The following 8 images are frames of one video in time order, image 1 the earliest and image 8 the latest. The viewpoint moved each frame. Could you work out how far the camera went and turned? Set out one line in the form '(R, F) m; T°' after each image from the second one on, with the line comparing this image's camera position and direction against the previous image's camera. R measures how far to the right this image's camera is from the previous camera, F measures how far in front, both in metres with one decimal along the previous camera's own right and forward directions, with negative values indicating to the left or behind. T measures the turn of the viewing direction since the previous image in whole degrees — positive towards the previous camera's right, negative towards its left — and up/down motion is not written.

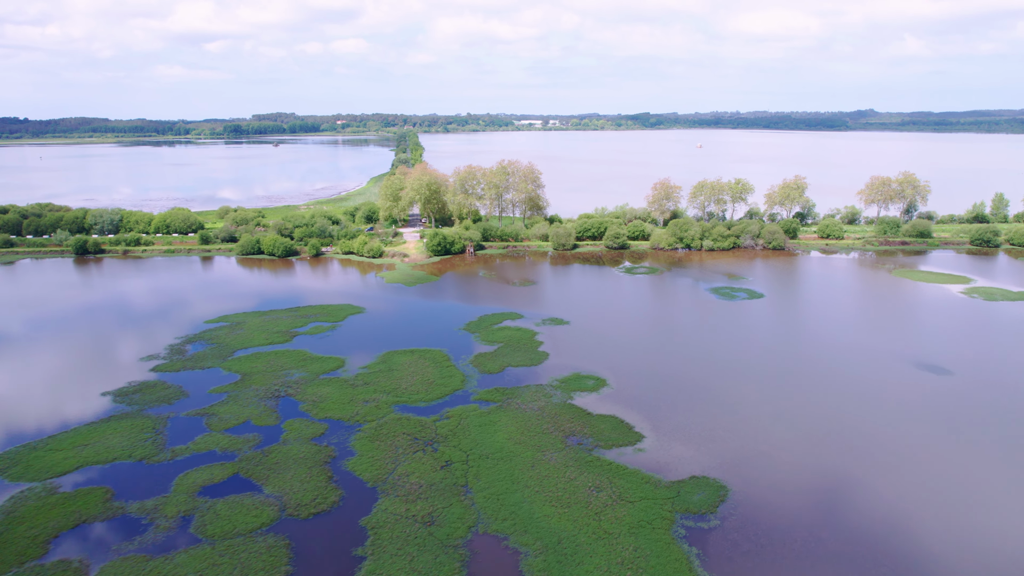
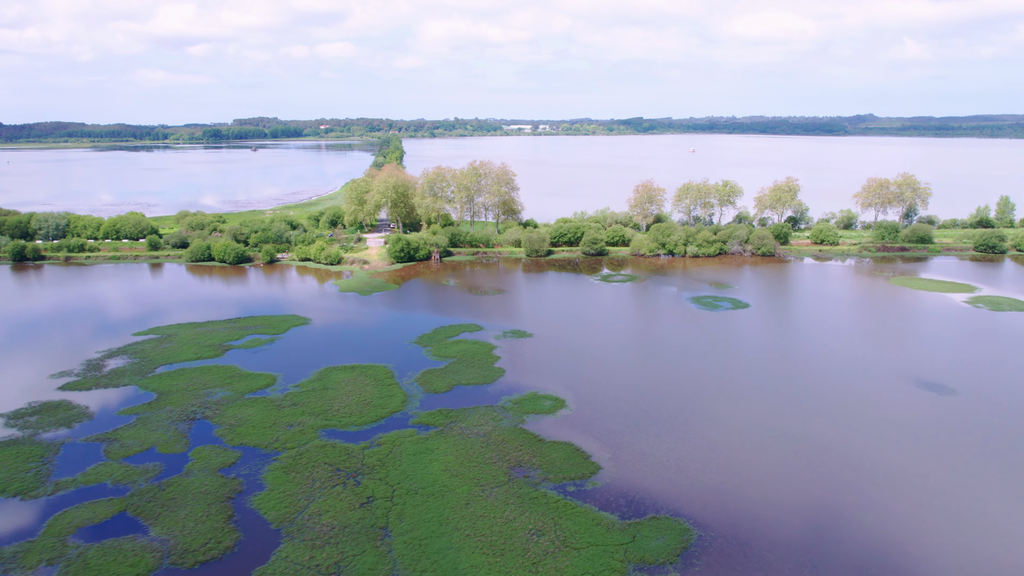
(+2.3, +4.4) m; 0°
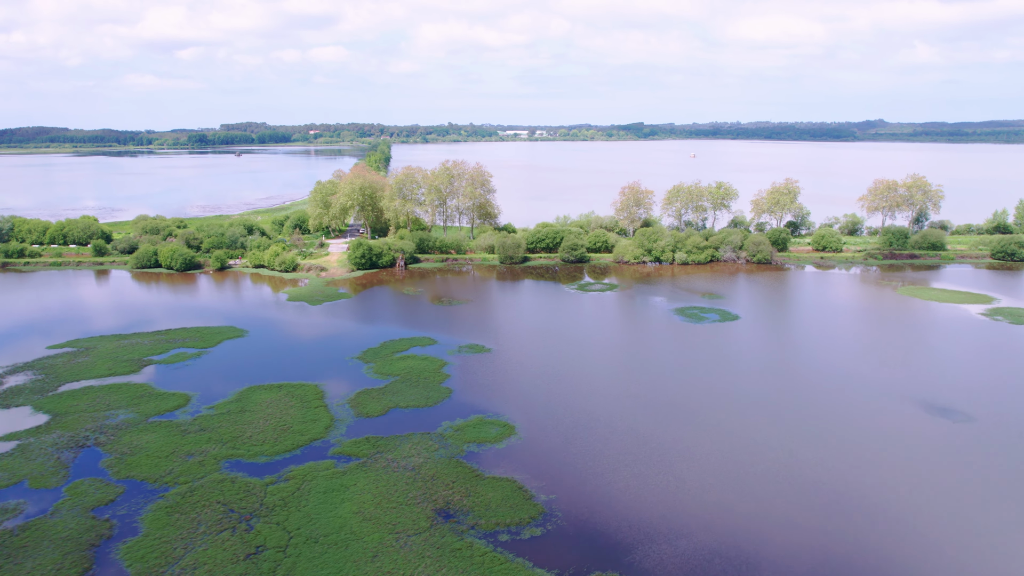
(+2.5, +4.8) m; -1°
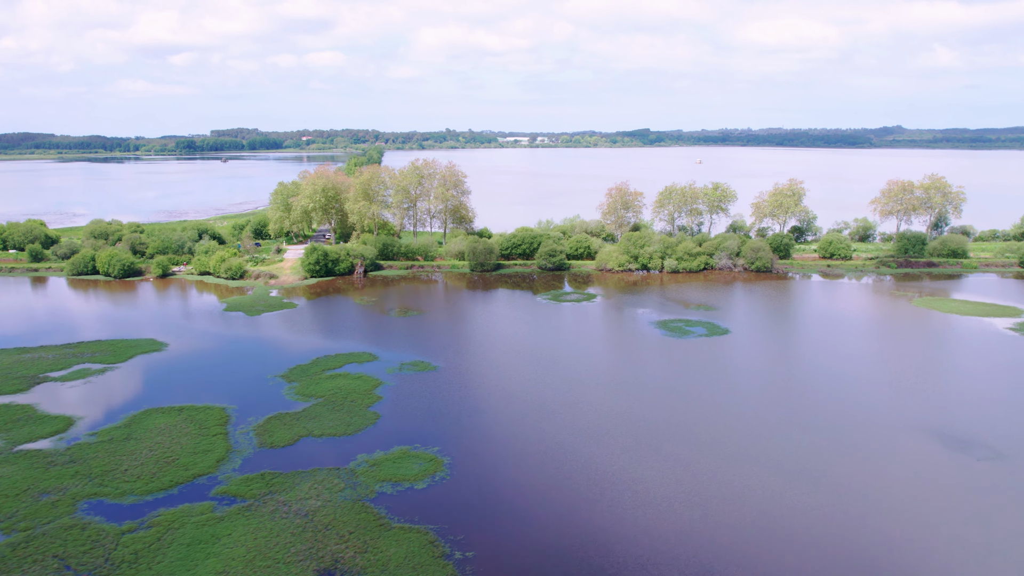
(+2.7, +5.1) m; -1°
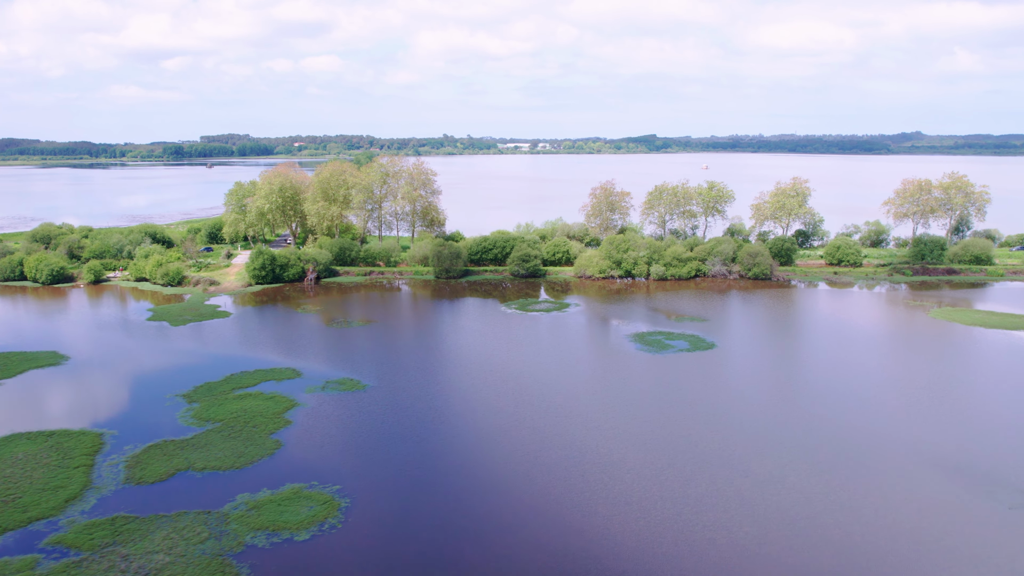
(+2.6, +4.8) m; -1°
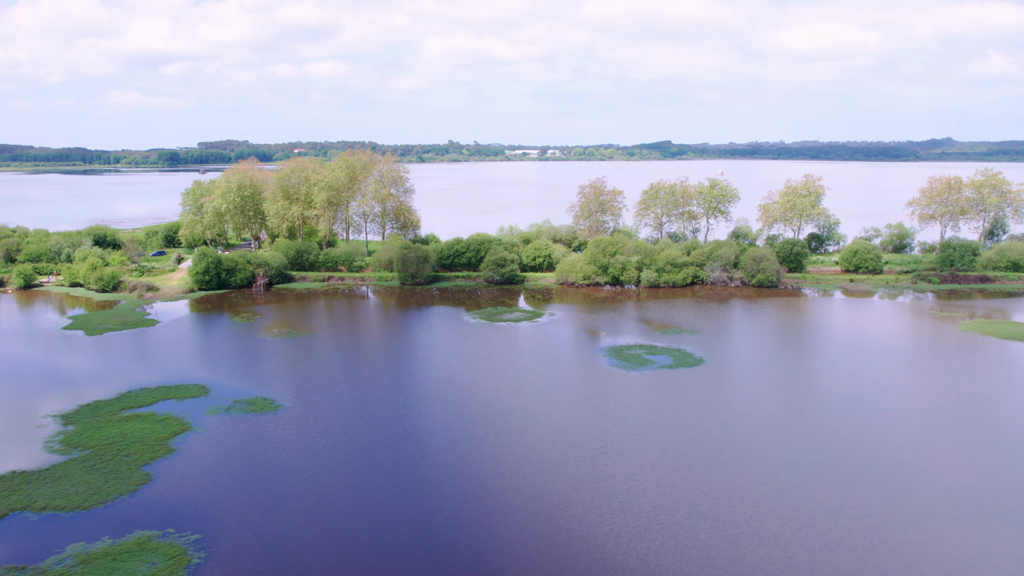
(+2.4, +4.6) m; -2°
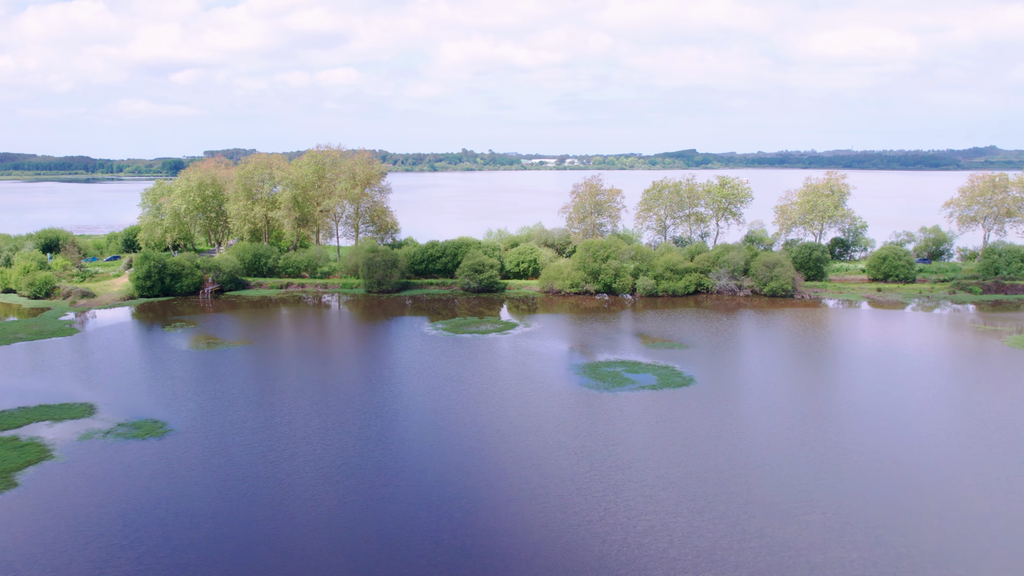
(+2.3, +4.4) m; -2°
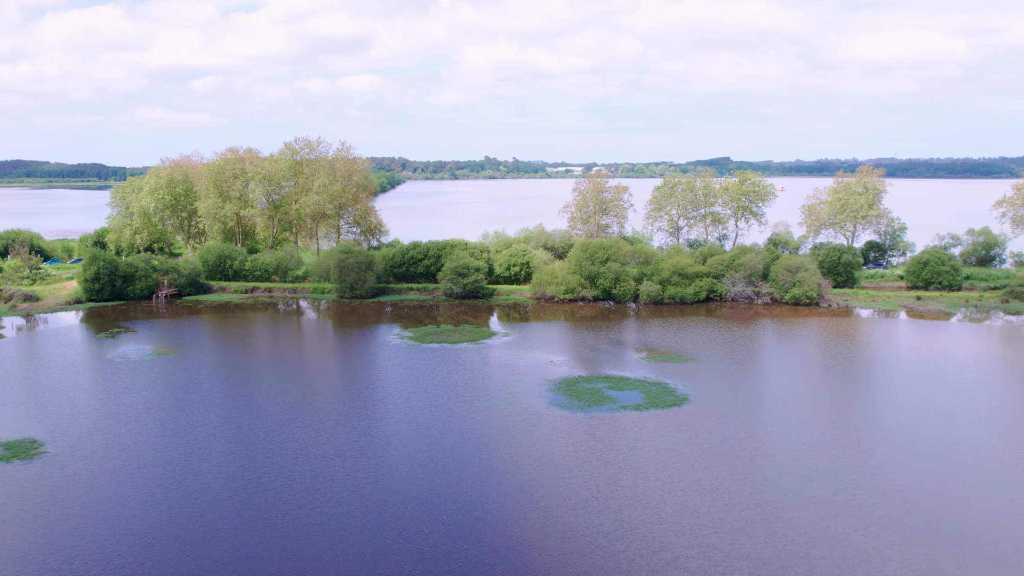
(+1.9, +3.8) m; -3°
